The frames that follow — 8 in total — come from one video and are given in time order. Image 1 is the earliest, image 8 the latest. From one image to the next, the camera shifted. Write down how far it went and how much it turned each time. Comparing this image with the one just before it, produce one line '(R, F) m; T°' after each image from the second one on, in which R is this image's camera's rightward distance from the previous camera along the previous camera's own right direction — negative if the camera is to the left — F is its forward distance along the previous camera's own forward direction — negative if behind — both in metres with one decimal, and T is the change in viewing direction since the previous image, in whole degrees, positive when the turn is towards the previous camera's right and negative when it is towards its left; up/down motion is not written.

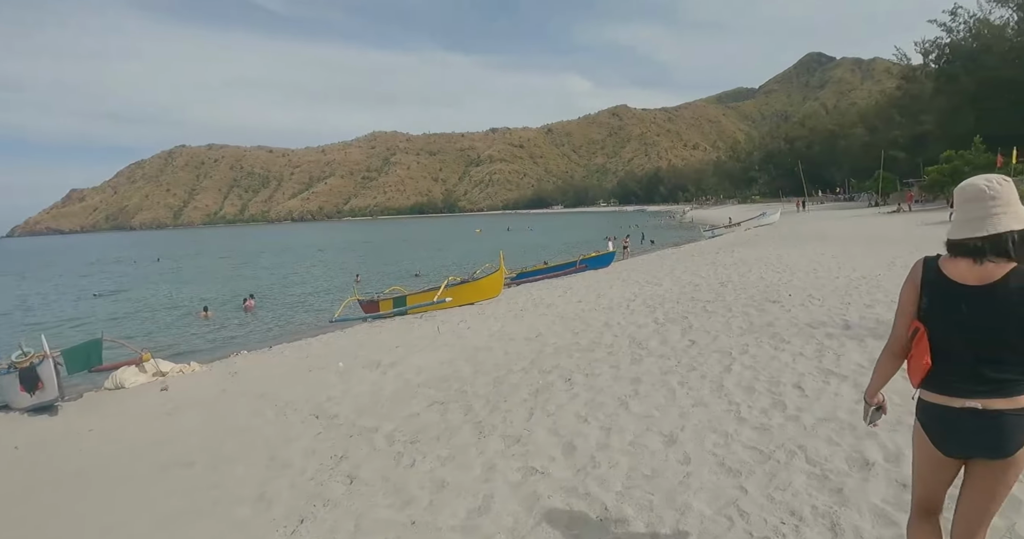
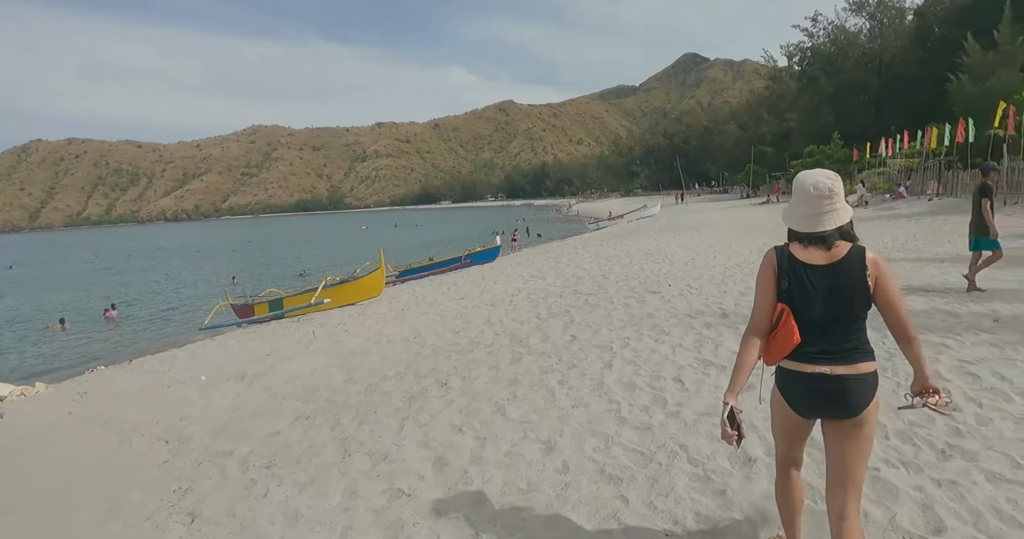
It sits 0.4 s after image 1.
(+0.4, +0.6) m; +12°
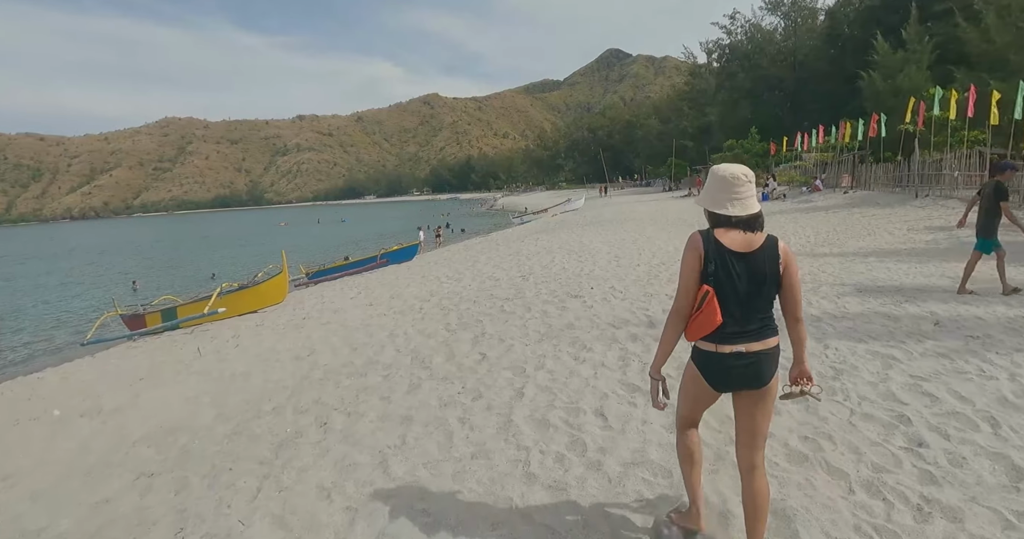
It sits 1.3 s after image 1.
(+0.4, +0.9) m; +8°
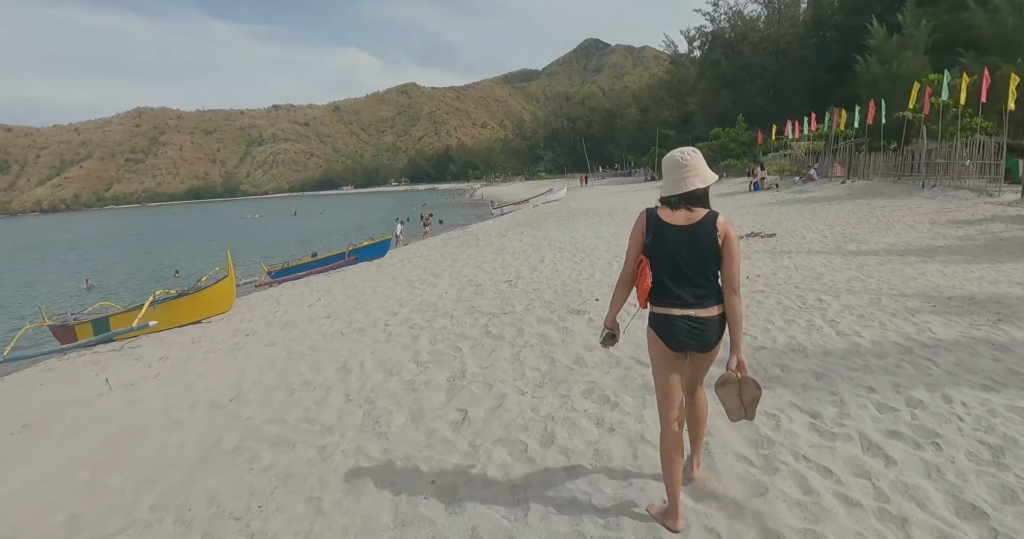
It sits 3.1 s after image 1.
(-0.1, +1.5) m; +2°
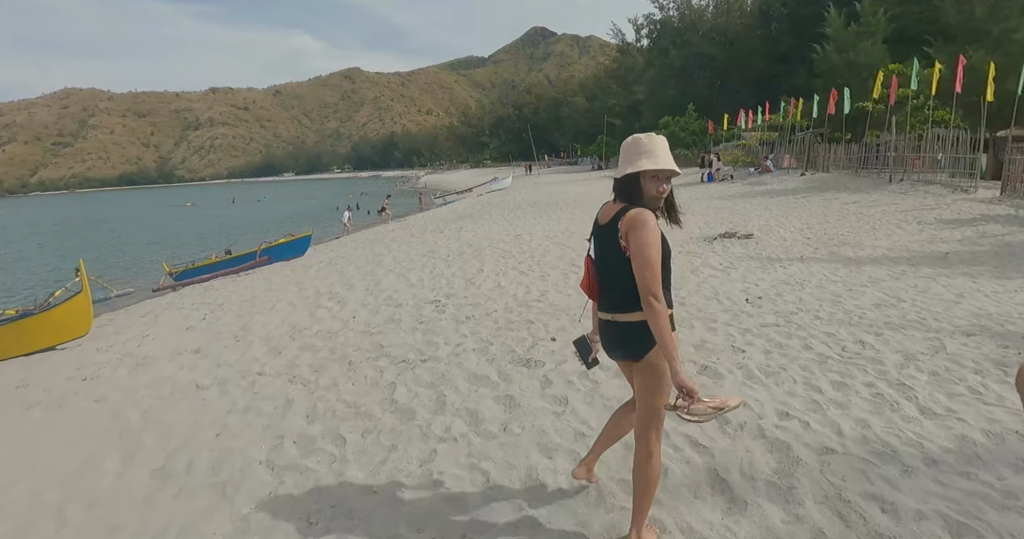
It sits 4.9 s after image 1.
(+0.2, +1.8) m; +6°
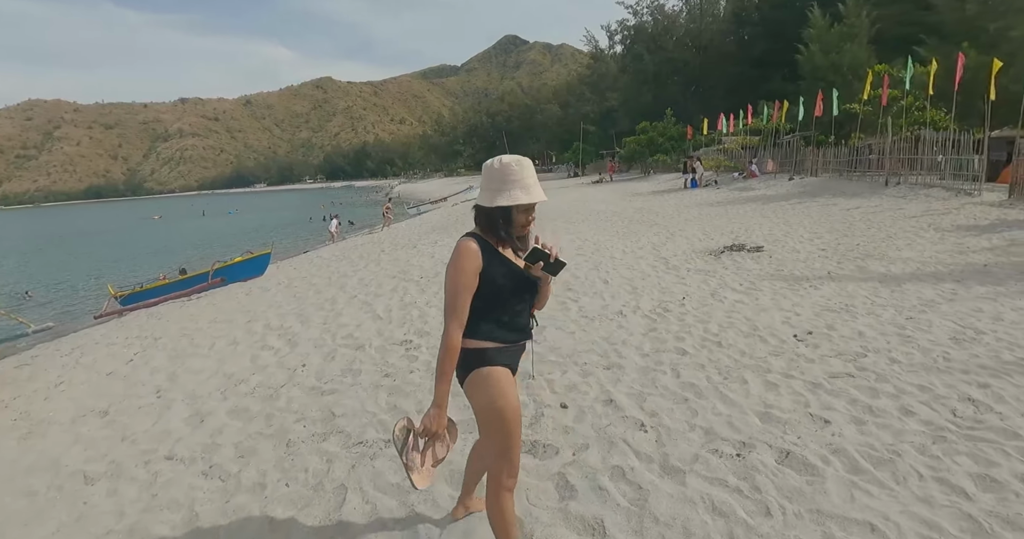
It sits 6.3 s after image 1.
(-0.1, +1.1) m; +3°
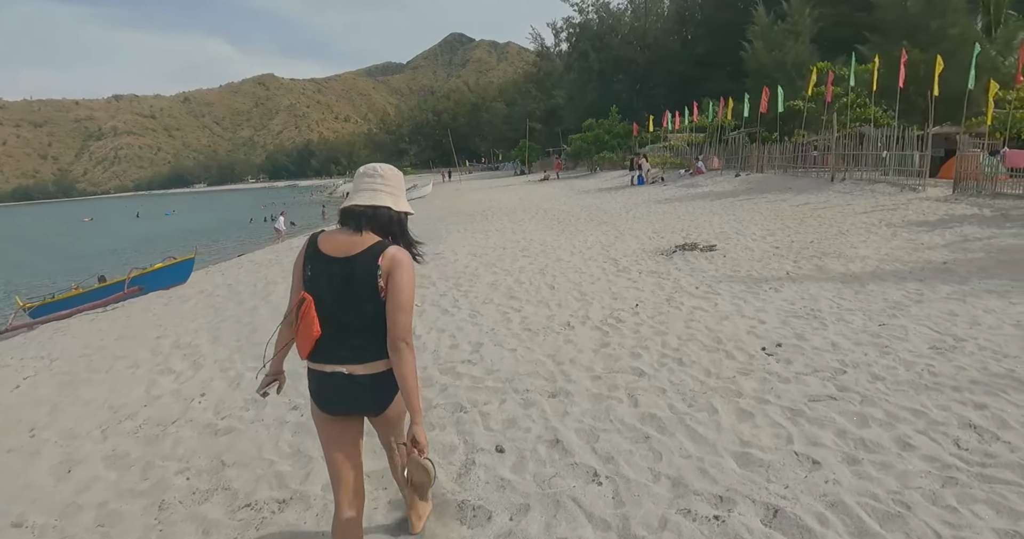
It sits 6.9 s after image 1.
(+0.2, +0.7) m; +5°
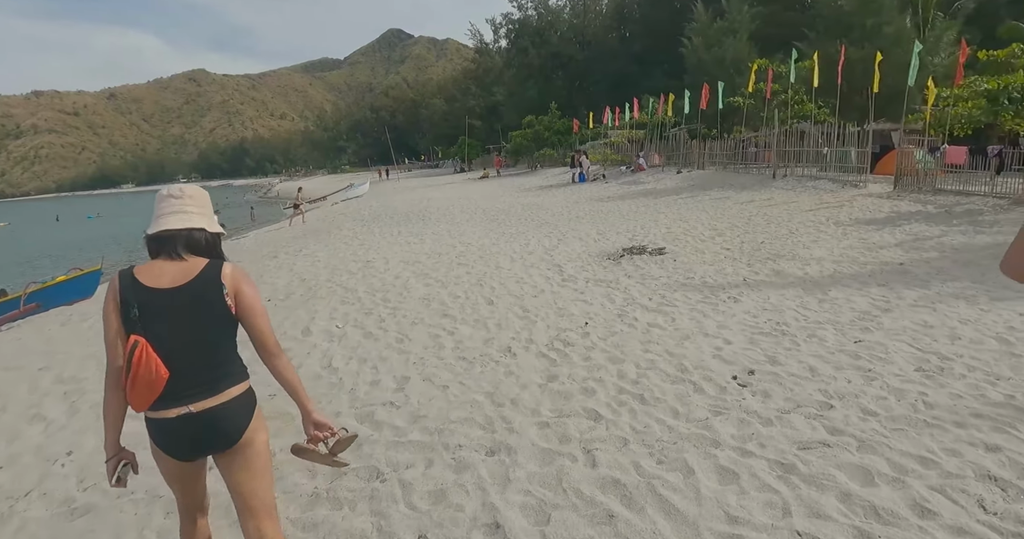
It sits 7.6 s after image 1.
(+0.1, +0.7) m; +6°
